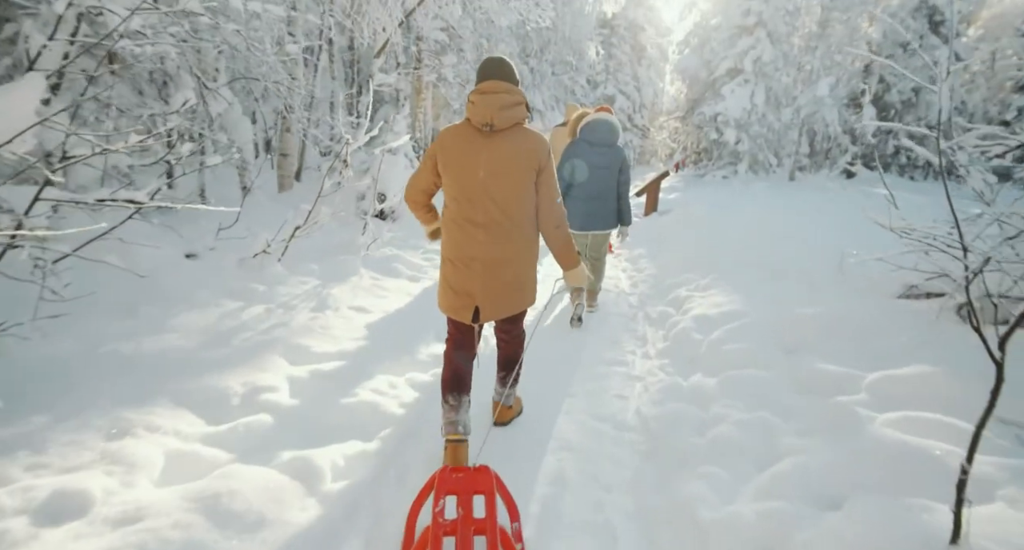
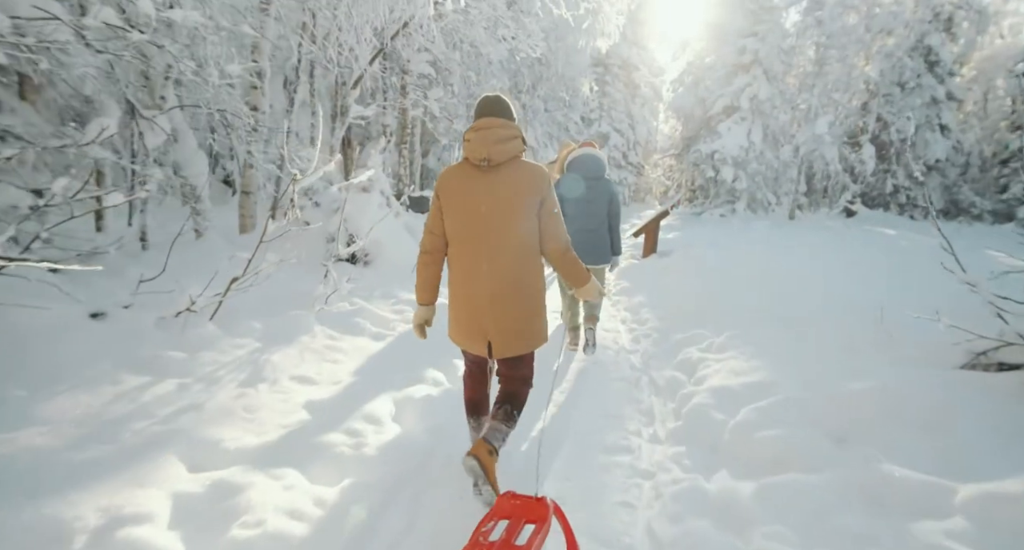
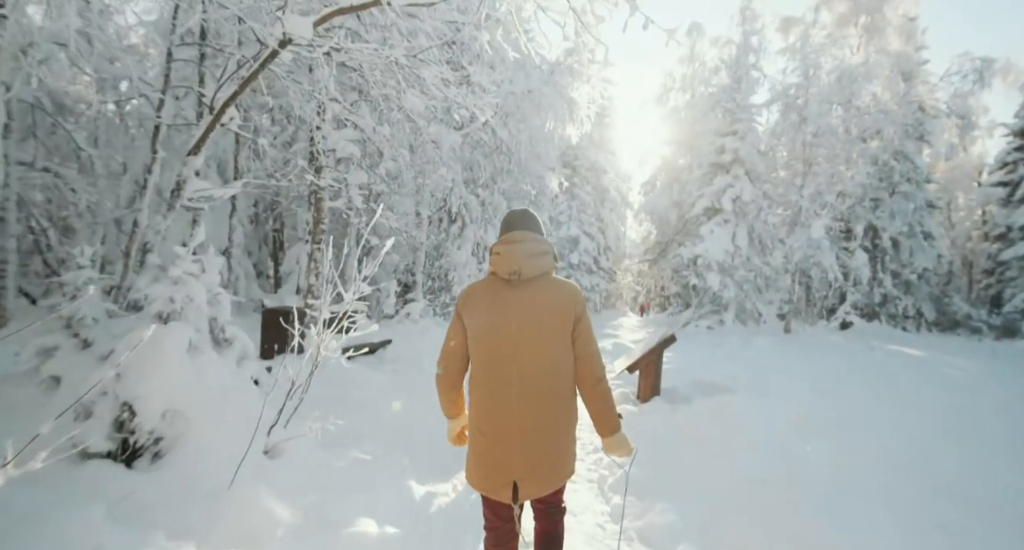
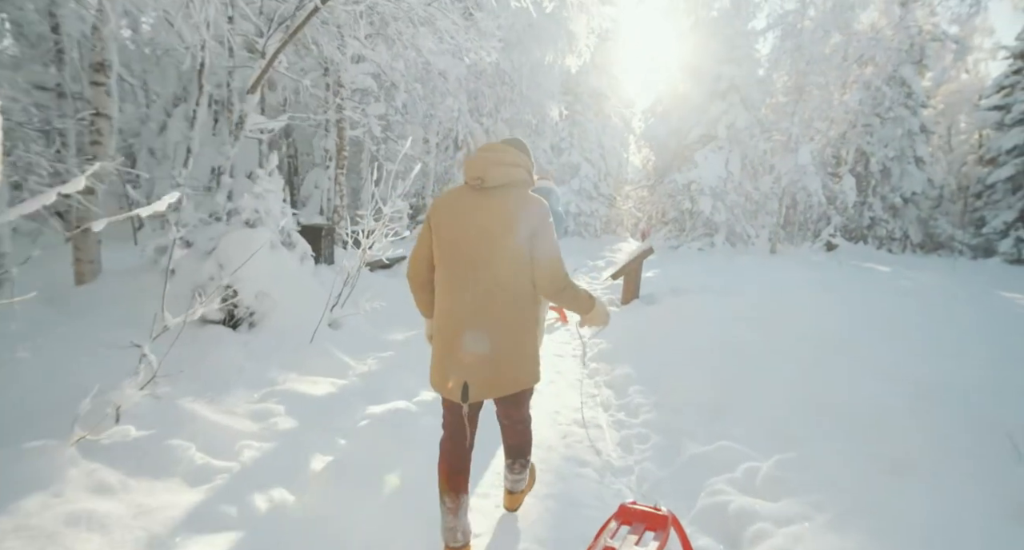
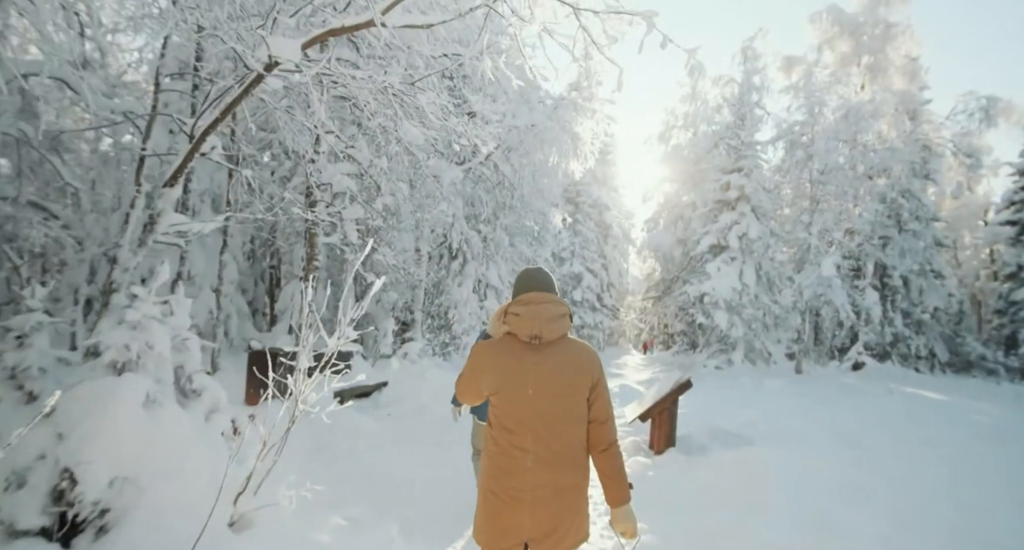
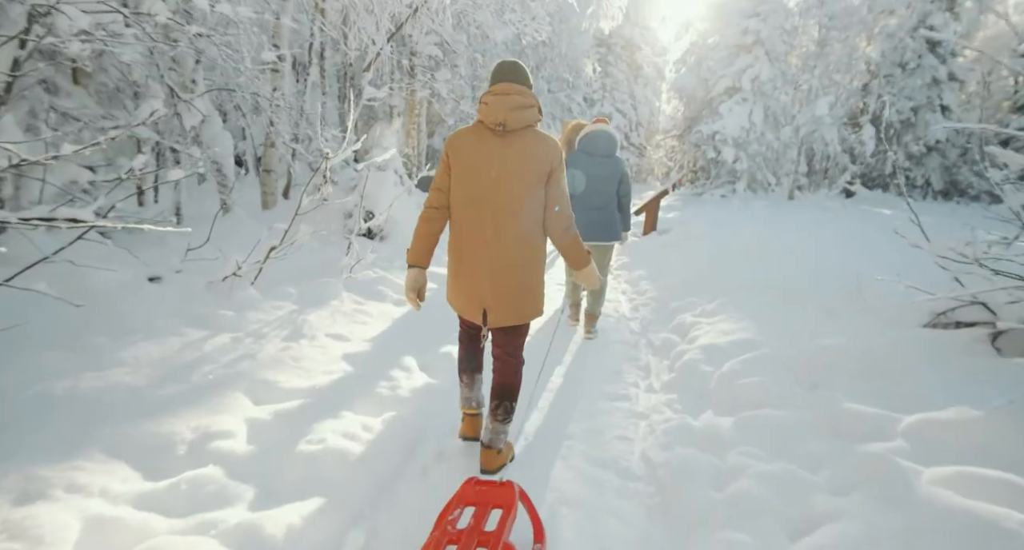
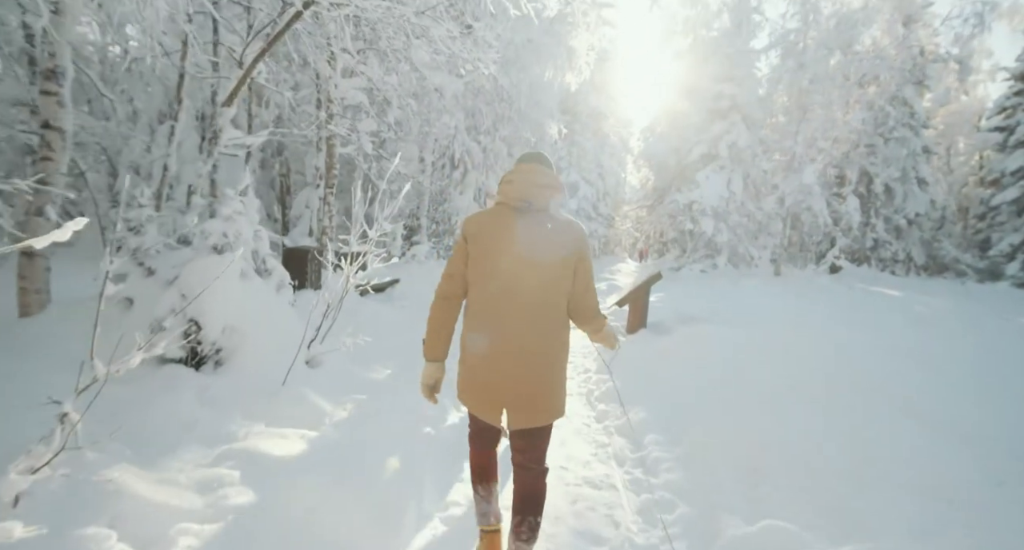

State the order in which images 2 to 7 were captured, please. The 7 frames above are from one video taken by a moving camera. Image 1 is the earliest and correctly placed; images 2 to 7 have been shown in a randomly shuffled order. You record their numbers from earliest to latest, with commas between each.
6, 2, 4, 7, 3, 5
